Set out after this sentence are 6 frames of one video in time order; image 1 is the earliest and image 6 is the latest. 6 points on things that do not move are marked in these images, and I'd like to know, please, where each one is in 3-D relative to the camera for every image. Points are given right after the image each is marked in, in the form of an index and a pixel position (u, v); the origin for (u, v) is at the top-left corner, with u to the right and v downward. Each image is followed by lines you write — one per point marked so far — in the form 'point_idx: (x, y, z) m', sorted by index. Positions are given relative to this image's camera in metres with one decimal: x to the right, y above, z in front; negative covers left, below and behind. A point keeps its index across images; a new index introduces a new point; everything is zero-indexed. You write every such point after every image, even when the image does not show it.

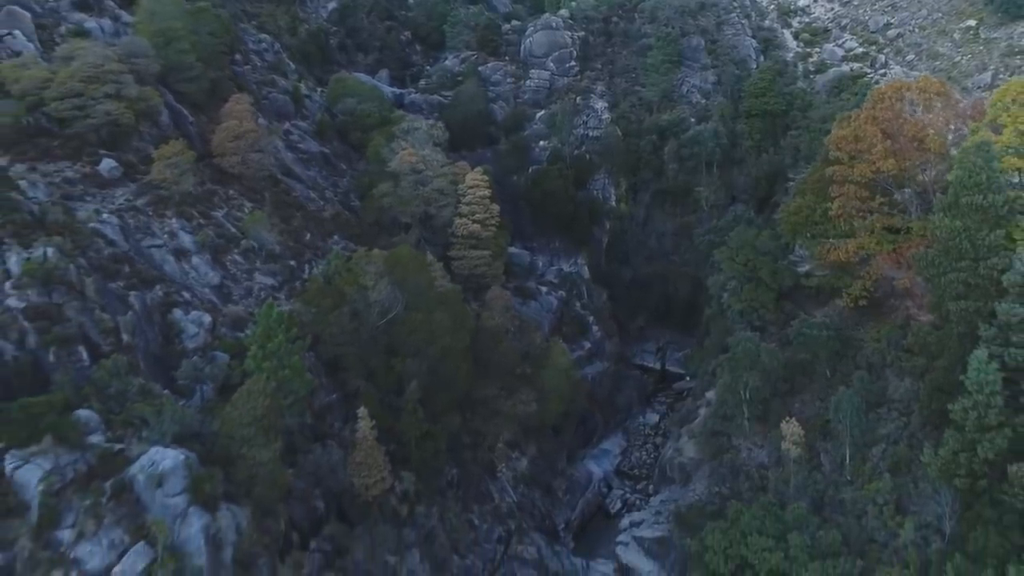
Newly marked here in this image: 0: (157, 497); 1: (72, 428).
0: (-7.9, -4.6, +18.5) m
1: (-10.0, -3.2, +19.0) m
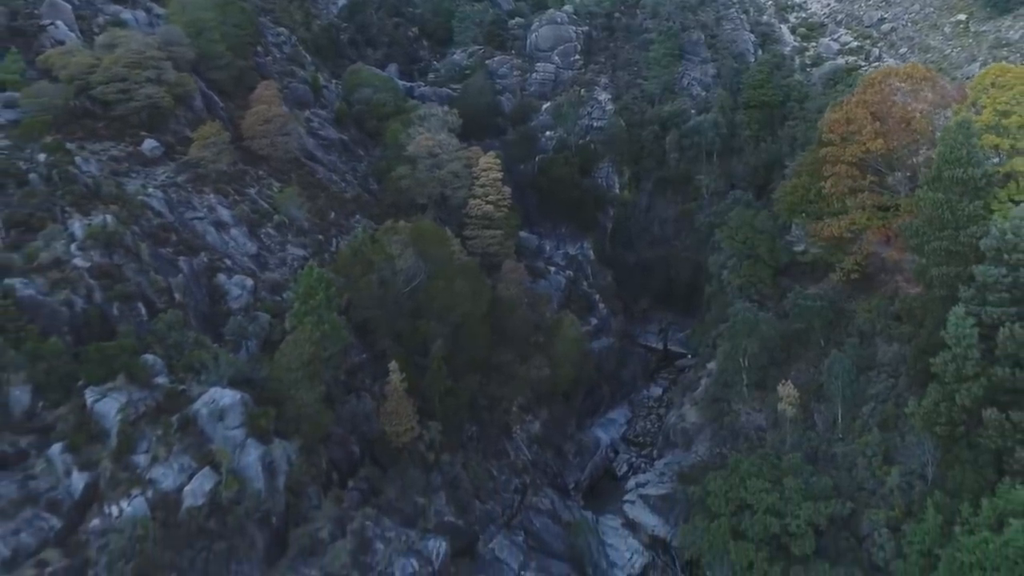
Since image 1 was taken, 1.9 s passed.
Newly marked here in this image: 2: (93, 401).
0: (-7.3, -3.5, +20.7) m
1: (-9.4, -2.0, +21.2) m
2: (-10.0, -2.7, +19.9) m
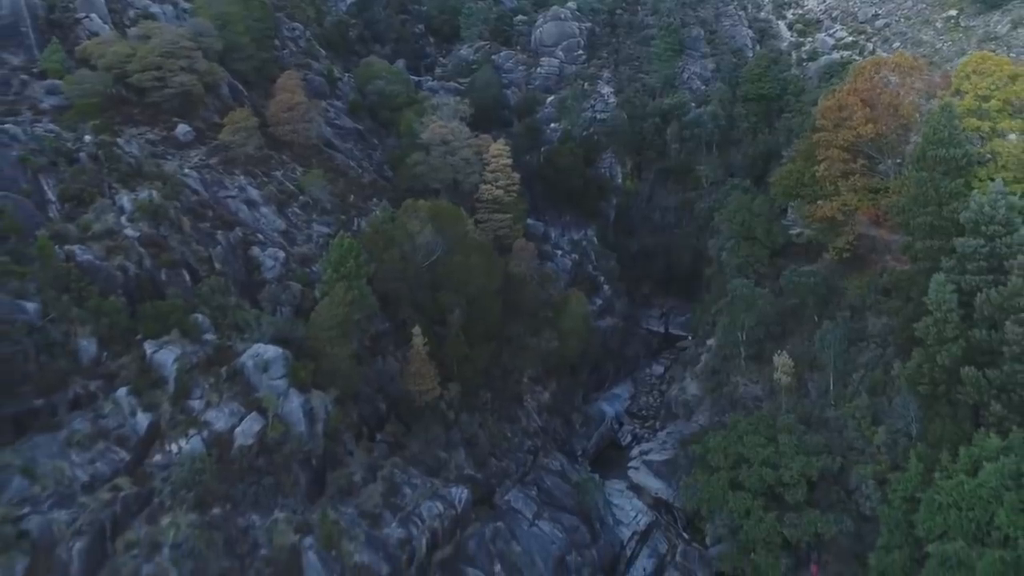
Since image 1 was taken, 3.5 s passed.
0: (-6.8, -2.5, +22.8) m
1: (-8.9, -1.0, +23.2) m
2: (-9.5, -1.7, +21.9) m
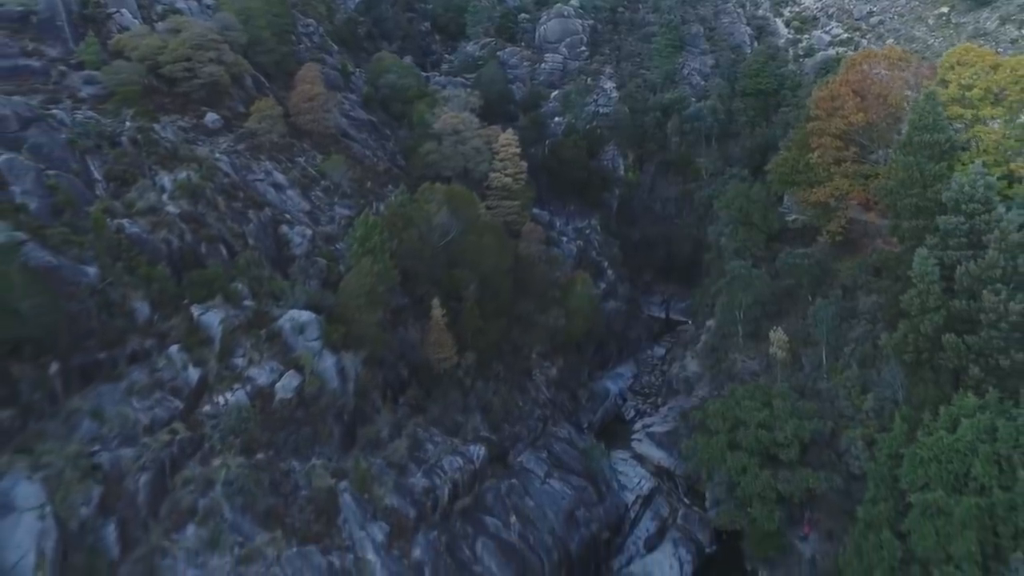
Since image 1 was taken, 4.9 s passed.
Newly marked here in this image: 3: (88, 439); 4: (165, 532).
0: (-6.3, -1.5, +24.8) m
1: (-8.4, -0.1, +25.3) m
2: (-9.0, -0.7, +24.0) m
3: (-10.1, -3.6, +19.9) m
4: (-8.1, -5.7, +19.7) m
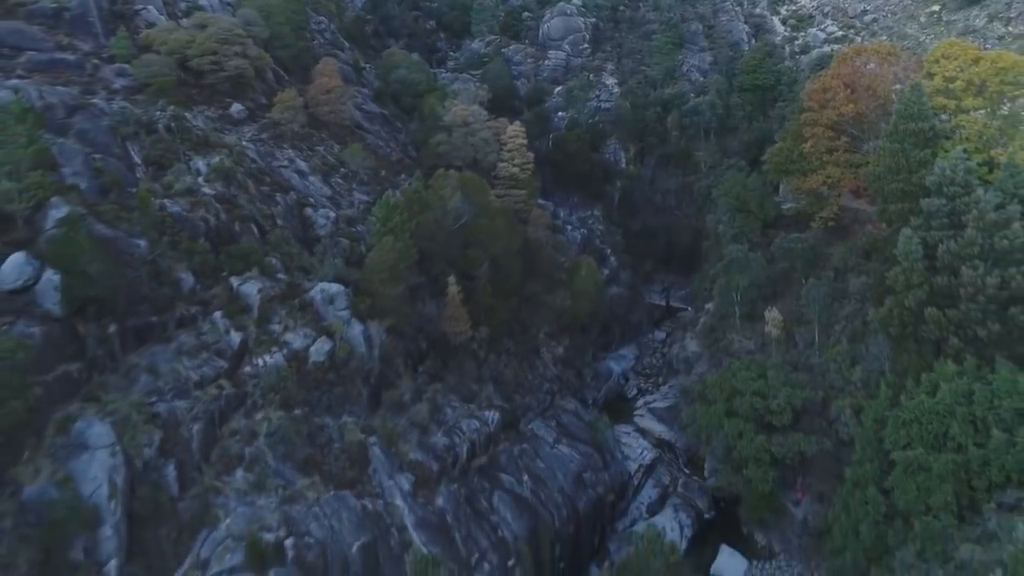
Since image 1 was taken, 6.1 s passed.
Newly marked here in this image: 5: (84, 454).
0: (-5.9, -0.7, +26.9) m
1: (-8.0, +0.8, +27.4) m
2: (-8.6, +0.1, +26.1) m
3: (-9.7, -2.7, +22.0) m
4: (-7.7, -4.9, +21.7) m
5: (-10.0, -3.9, +19.6) m
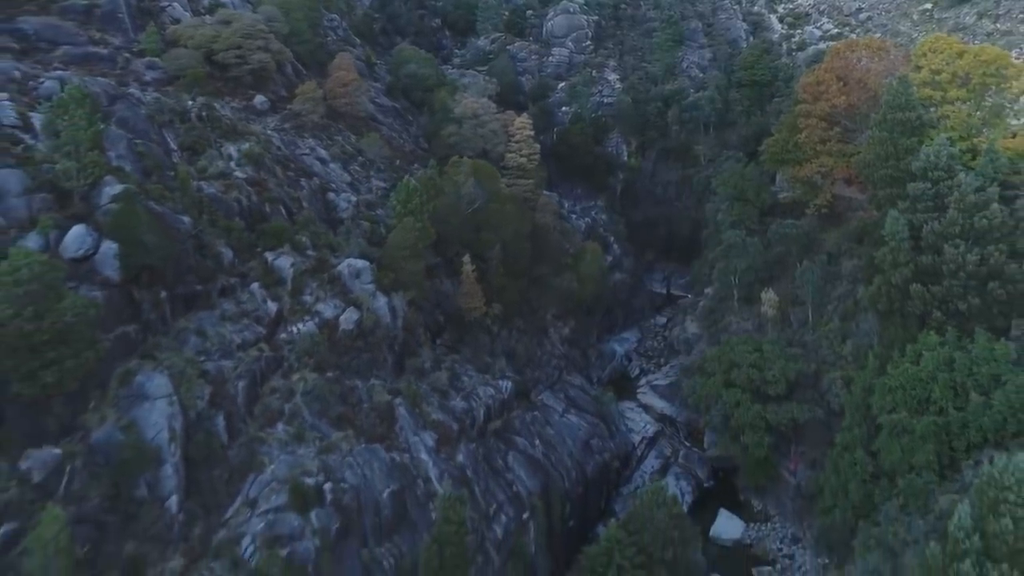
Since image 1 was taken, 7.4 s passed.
0: (-5.4, +0.2, +29.0) m
1: (-7.5, +1.6, +29.5) m
2: (-8.1, +1.0, +28.2) m
3: (-9.2, -1.8, +24.1) m
4: (-7.2, -4.0, +23.8) m
5: (-9.5, -3.0, +21.7) m
